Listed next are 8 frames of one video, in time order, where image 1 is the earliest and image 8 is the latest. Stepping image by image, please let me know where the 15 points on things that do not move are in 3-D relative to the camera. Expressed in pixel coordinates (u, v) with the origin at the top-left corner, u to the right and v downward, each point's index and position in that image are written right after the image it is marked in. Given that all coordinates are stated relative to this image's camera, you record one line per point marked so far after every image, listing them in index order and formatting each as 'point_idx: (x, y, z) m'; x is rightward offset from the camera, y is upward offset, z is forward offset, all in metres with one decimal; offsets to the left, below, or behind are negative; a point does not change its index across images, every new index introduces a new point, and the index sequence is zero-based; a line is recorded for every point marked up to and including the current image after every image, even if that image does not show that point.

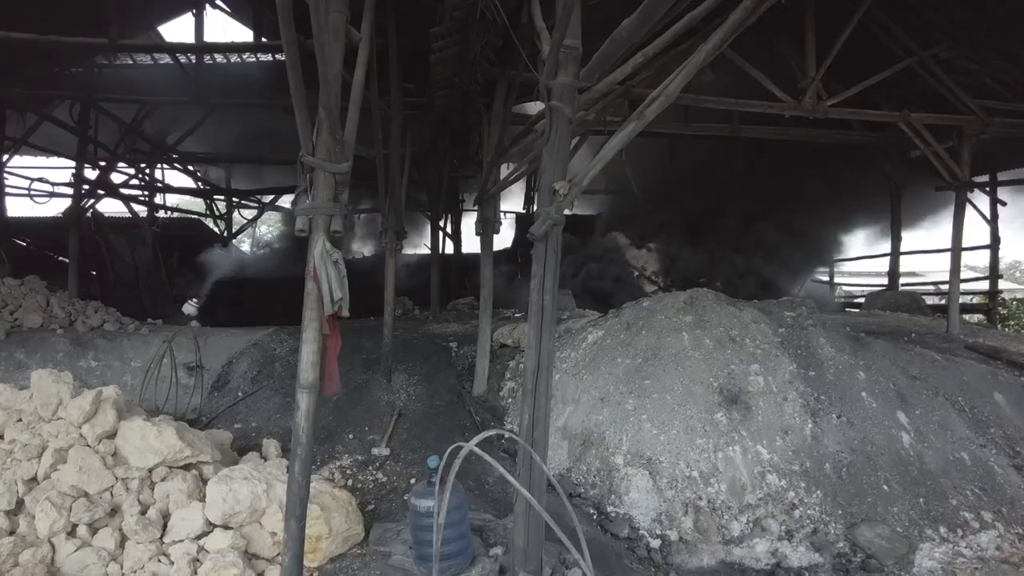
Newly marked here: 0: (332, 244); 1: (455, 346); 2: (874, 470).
0: (-0.9, +0.2, +2.9) m
1: (-0.7, -0.7, +6.5) m
2: (+3.2, -1.6, +4.8) m
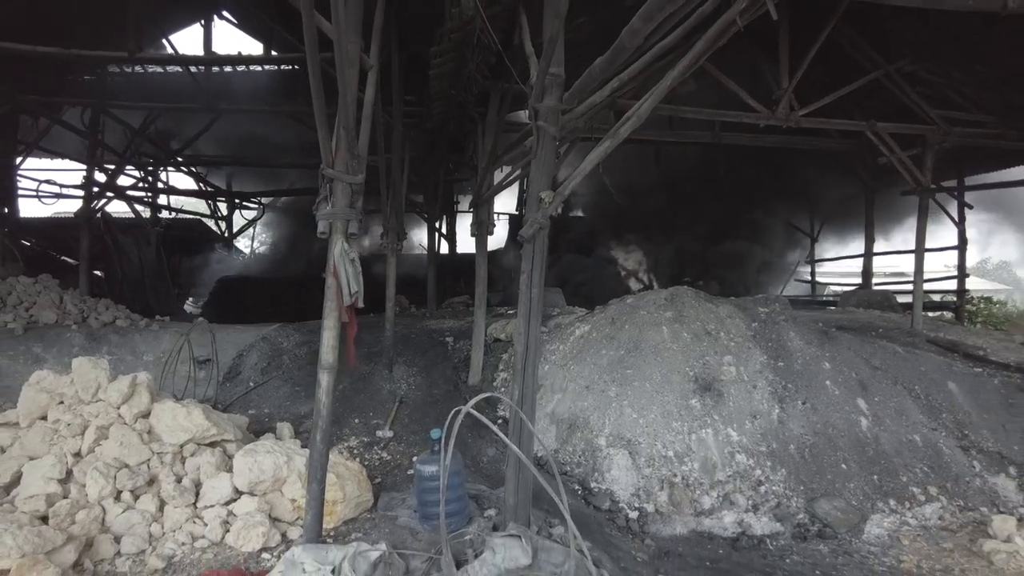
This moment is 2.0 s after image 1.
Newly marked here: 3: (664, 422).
0: (-1.0, +0.3, +3.3) m
1: (-0.8, -0.7, +6.9) m
2: (+3.1, -1.6, +5.3) m
3: (+1.5, -1.3, +5.4) m
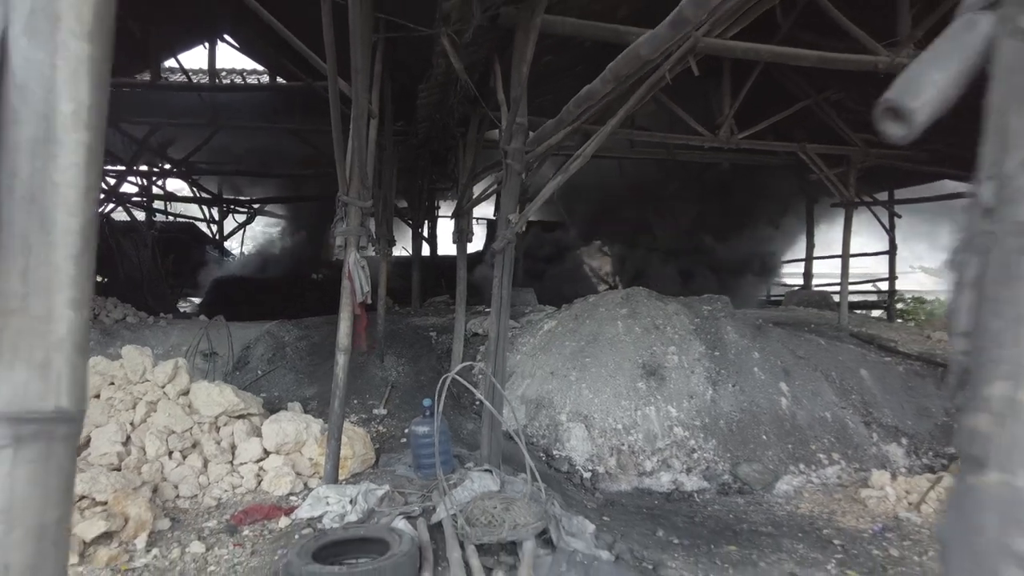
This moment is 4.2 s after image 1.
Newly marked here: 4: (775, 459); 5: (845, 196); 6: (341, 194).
0: (-1.2, +0.3, +4.2) m
1: (-1.1, -0.7, +7.8) m
2: (+2.8, -1.6, +6.3) m
3: (+1.2, -1.3, +6.4) m
4: (+2.9, -1.9, +6.0) m
5: (+5.4, +1.5, +8.9) m
6: (-1.3, +0.7, +4.1) m
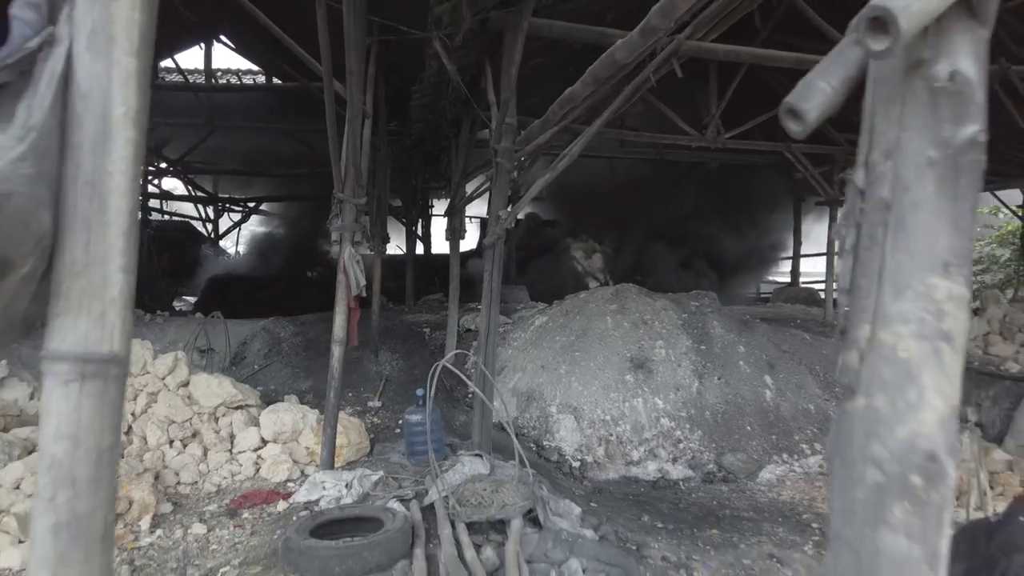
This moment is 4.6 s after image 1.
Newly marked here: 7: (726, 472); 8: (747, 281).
0: (-1.3, +0.3, +4.4) m
1: (-1.2, -0.6, +8.0) m
2: (+2.7, -1.5, +6.5) m
3: (+1.1, -1.3, +6.6) m
4: (+2.8, -1.8, +6.2) m
5: (+5.3, +1.6, +9.1) m
6: (-1.4, +0.8, +4.3) m
7: (+2.3, -2.0, +5.9) m
8: (+5.9, +0.2, +13.8) m
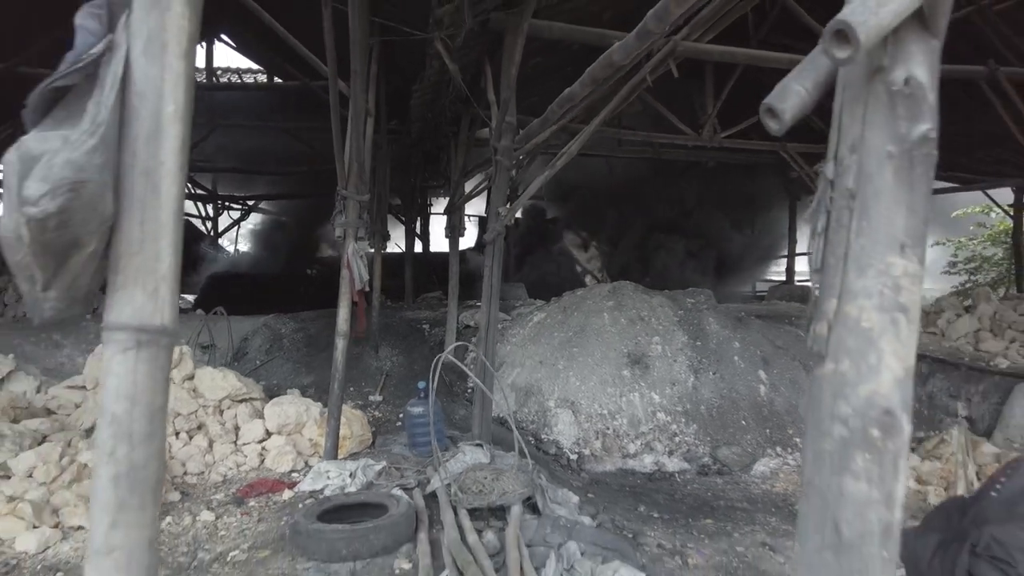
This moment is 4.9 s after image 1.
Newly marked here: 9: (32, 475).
0: (-1.3, +0.3, +4.5) m
1: (-1.2, -0.6, +8.1) m
2: (+2.7, -1.5, +6.6) m
3: (+1.1, -1.2, +6.7) m
4: (+2.8, -1.8, +6.3) m
5: (+5.2, +1.6, +9.2) m
6: (-1.4, +0.8, +4.3) m
7: (+2.3, -1.9, +6.0) m
8: (+5.9, +0.2, +14.0) m
9: (-3.1, -1.2, +3.5) m
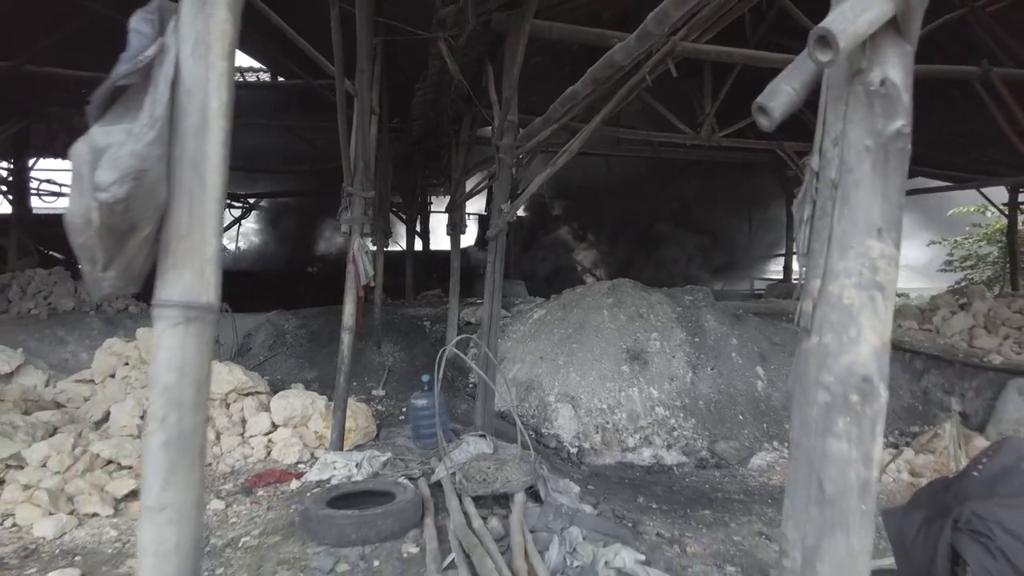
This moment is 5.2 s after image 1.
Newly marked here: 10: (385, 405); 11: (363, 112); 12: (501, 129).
0: (-1.2, +0.4, +4.6) m
1: (-1.2, -0.5, +8.1) m
2: (+2.7, -1.4, +6.7) m
3: (+1.1, -1.2, +6.8) m
4: (+2.8, -1.7, +6.4) m
5: (+5.2, +1.6, +9.3) m
6: (-1.3, +0.8, +4.4) m
7: (+2.3, -1.9, +6.1) m
8: (+5.9, +0.3, +14.1) m
9: (-3.1, -1.2, +3.6) m
10: (-1.4, -1.3, +5.9) m
11: (-1.2, +1.4, +4.3) m
12: (-0.1, +1.4, +4.7) m
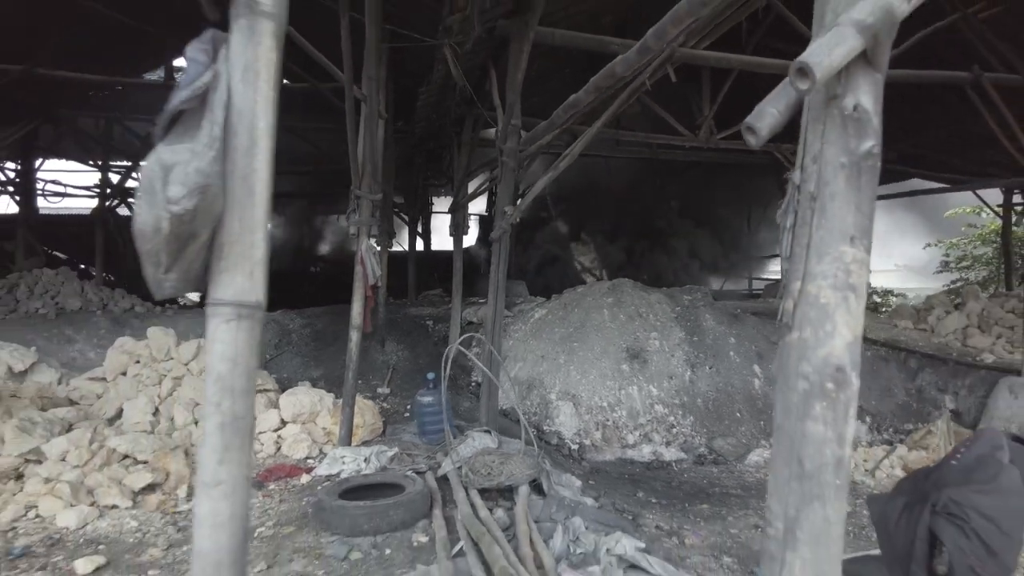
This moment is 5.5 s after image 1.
0: (-1.2, +0.4, +4.7) m
1: (-1.2, -0.5, +8.3) m
2: (+2.7, -1.4, +6.9) m
3: (+1.1, -1.2, +6.9) m
4: (+2.8, -1.7, +6.5) m
5: (+5.3, +1.6, +9.4) m
6: (-1.3, +0.8, +4.6) m
7: (+2.3, -1.9, +6.2) m
8: (+5.9, +0.3, +14.2) m
9: (-3.0, -1.2, +3.7) m
10: (-1.3, -1.3, +6.1) m
11: (-1.1, +1.4, +4.5) m
12: (-0.1, +1.4, +4.8) m
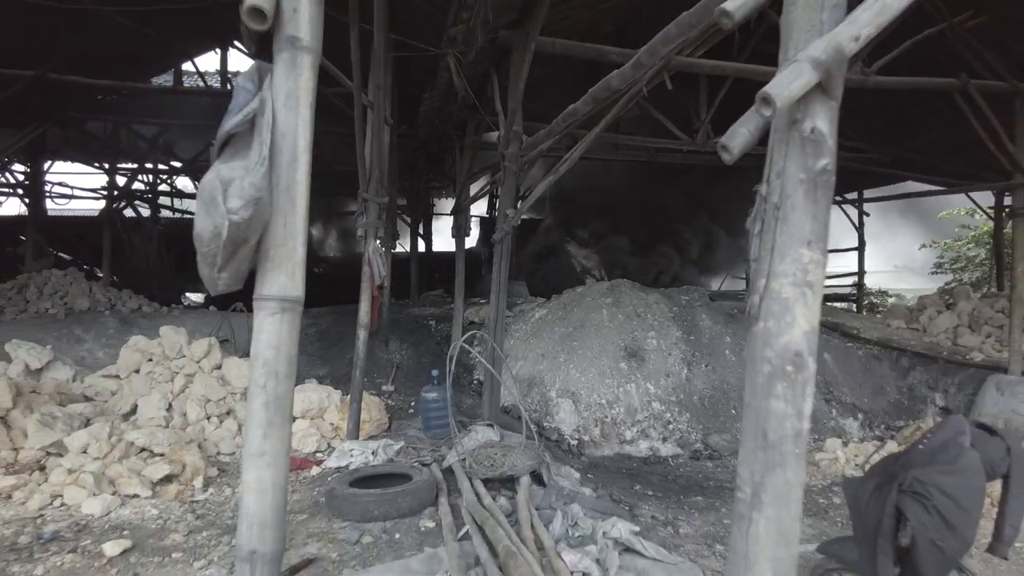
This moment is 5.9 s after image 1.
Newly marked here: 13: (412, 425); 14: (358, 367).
0: (-1.2, +0.4, +4.9) m
1: (-1.2, -0.5, +8.4) m
2: (+2.8, -1.4, +7.0) m
3: (+1.1, -1.2, +7.1) m
4: (+2.8, -1.7, +6.7) m
5: (+5.3, +1.6, +9.6) m
6: (-1.3, +0.8, +4.7) m
7: (+2.3, -1.9, +6.4) m
8: (+5.9, +0.3, +14.4) m
9: (-3.0, -1.2, +3.9) m
10: (-1.3, -1.3, +6.2) m
11: (-1.1, +1.4, +4.6) m
12: (0.0, +1.4, +5.0) m
13: (-1.0, -1.3, +5.3) m
14: (-1.3, -0.7, +4.8) m
